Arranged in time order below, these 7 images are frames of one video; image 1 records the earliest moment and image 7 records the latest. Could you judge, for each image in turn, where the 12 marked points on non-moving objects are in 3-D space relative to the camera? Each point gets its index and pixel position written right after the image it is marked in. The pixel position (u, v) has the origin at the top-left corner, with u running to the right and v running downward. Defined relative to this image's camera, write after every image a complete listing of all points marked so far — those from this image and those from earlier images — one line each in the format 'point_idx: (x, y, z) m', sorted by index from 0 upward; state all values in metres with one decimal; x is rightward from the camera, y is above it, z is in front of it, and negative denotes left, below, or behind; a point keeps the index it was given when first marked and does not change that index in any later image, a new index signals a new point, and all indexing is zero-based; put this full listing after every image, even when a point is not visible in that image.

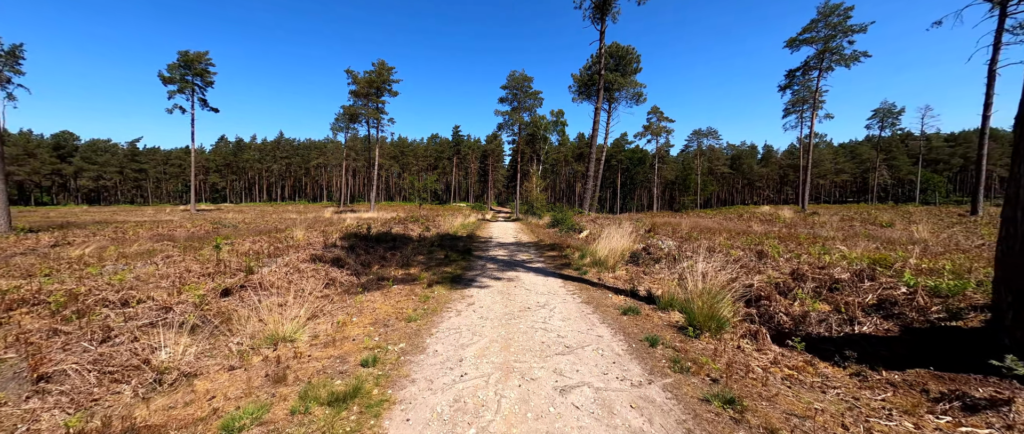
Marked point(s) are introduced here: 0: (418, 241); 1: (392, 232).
0: (-4.1, -1.1, +15.1) m
1: (-5.9, -0.7, +17.1) m
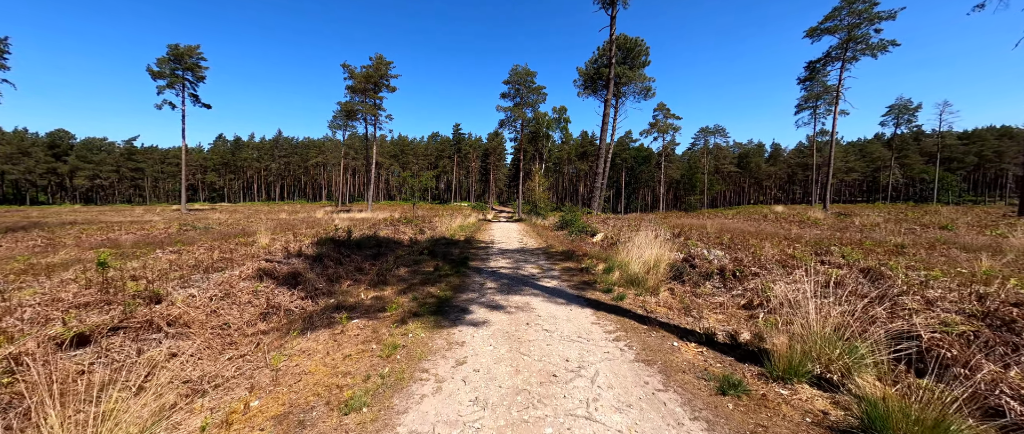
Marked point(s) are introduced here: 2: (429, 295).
0: (-4.0, -1.1, +13.0) m
1: (-5.7, -0.8, +15.0) m
2: (-1.4, -1.4, +6.1) m
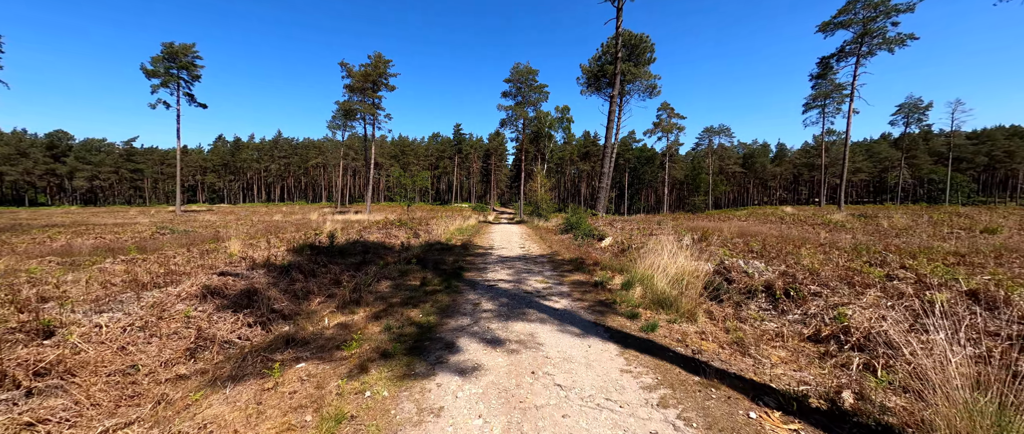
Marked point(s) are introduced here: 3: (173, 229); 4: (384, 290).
0: (-3.9, -1.2, +11.8) m
1: (-5.7, -0.9, +13.8) m
2: (-1.4, -1.5, +4.8) m
3: (-18.2, -0.7, +18.9) m
4: (-2.5, -1.4, +6.7) m
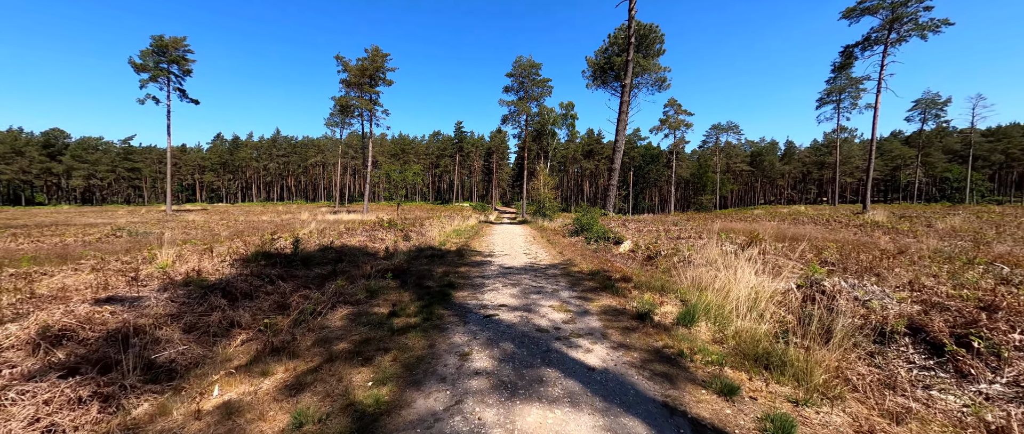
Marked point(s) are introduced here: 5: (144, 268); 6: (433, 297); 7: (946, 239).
0: (-3.8, -1.3, +9.8) m
1: (-5.6, -0.9, +11.8) m
2: (-1.4, -1.5, +2.8) m
3: (-18.1, -0.7, +17.0) m
4: (-2.4, -1.4, +4.7) m
5: (-7.4, -1.0, +7.1) m
6: (-1.3, -1.3, +5.9) m
7: (+13.8, -0.7, +11.0) m
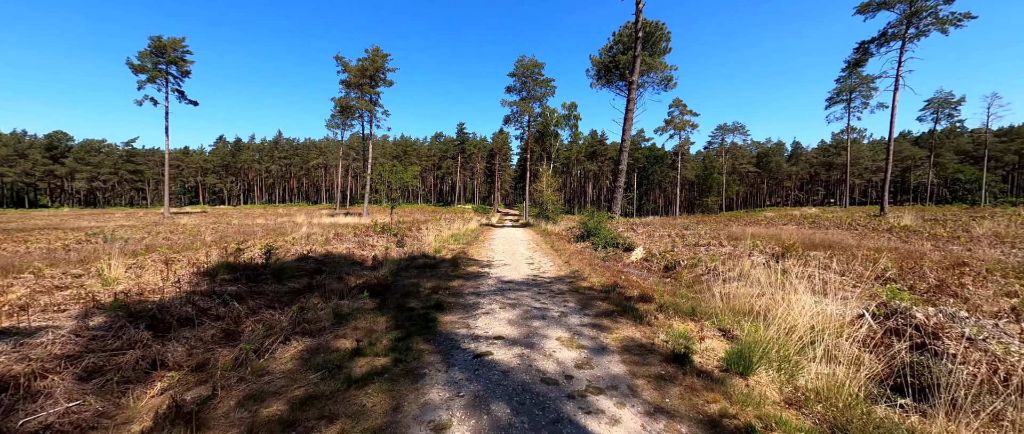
0: (-3.8, -1.4, +8.7) m
1: (-5.5, -1.1, +10.8) m
2: (-1.4, -1.6, +1.8) m
3: (-18.0, -0.9, +16.0) m
4: (-2.4, -1.6, +3.7) m
5: (-7.4, -1.1, +6.0) m
6: (-1.4, -1.5, +4.9) m
7: (+13.8, -0.8, +9.9) m
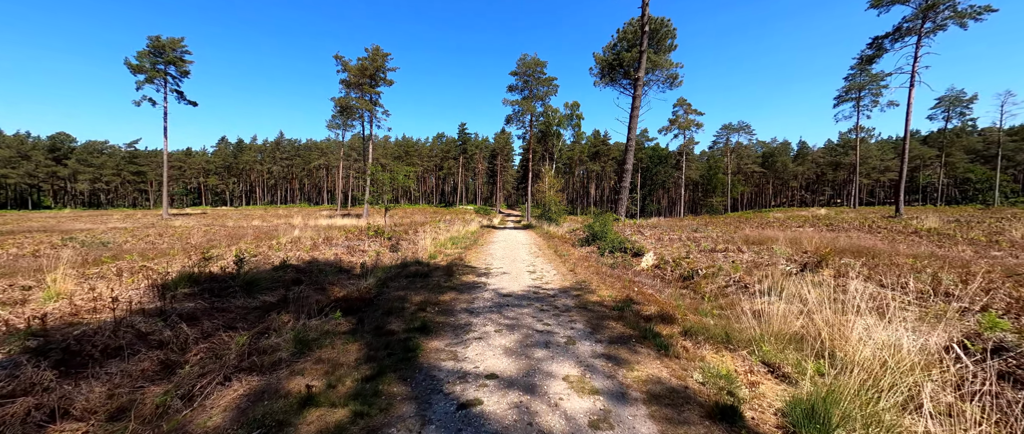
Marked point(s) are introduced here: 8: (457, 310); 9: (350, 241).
0: (-3.8, -1.5, +7.9) m
1: (-5.5, -1.2, +10.0) m
2: (-1.5, -1.7, +0.9) m
3: (-18.0, -1.0, +15.3) m
4: (-2.4, -1.6, +2.8) m
5: (-7.5, -1.2, +5.3) m
6: (-1.4, -1.6, +4.0) m
7: (+13.8, -0.9, +8.9) m
8: (-0.9, -1.5, +5.7) m
9: (-6.1, -0.9, +13.1) m
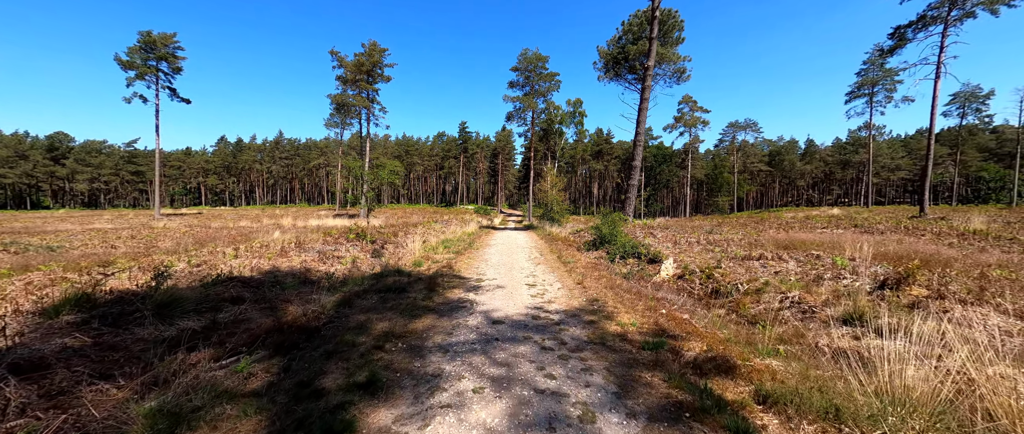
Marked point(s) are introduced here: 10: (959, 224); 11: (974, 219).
0: (-3.9, -1.5, +6.4) m
1: (-5.6, -1.2, +8.5) m
2: (-1.6, -1.7, -0.6) m
3: (-18.0, -1.0, +13.9) m
4: (-2.6, -1.7, +1.3) m
5: (-7.6, -1.3, +3.8) m
6: (-1.5, -1.6, +2.5) m
7: (+13.8, -0.9, +7.3) m
8: (-1.0, -1.5, +4.2) m
9: (-6.1, -0.9, +11.6) m
10: (+20.4, -0.3, +15.7) m
11: (+23.7, -0.1, +17.8) m
